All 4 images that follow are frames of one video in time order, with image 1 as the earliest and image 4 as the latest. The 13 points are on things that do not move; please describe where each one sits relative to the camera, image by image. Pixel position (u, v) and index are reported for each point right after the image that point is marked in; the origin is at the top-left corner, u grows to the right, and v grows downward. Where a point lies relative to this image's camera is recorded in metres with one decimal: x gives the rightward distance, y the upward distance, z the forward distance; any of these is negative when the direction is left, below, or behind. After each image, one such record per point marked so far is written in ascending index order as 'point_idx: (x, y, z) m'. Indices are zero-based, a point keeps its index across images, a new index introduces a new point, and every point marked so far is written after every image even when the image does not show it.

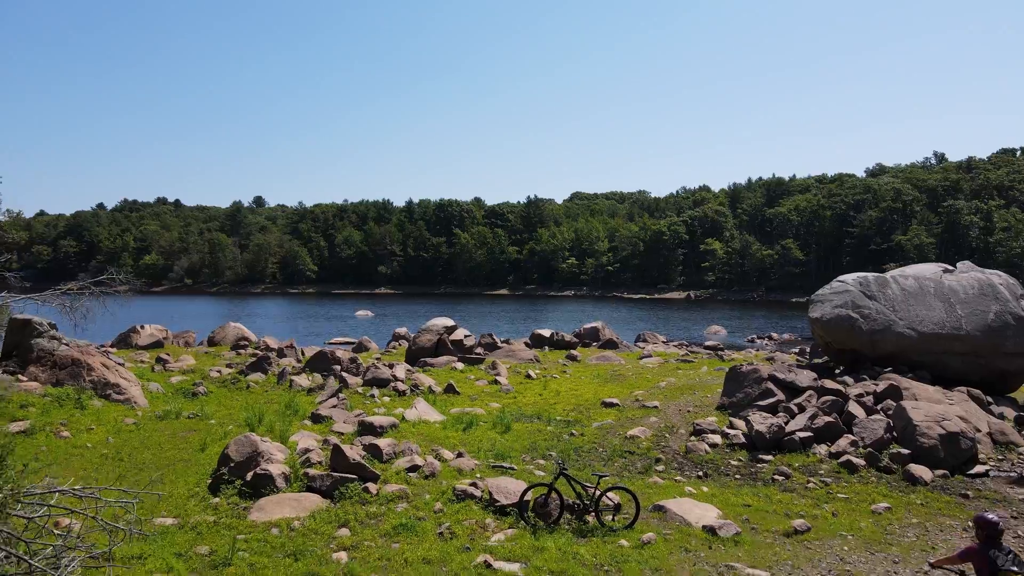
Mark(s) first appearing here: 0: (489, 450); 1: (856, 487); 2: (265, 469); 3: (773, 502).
0: (-0.7, -5.3, +19.9) m
1: (+9.6, -5.5, +17.0) m
2: (-5.7, -4.2, +14.1) m
3: (+6.7, -5.5, +15.7) m
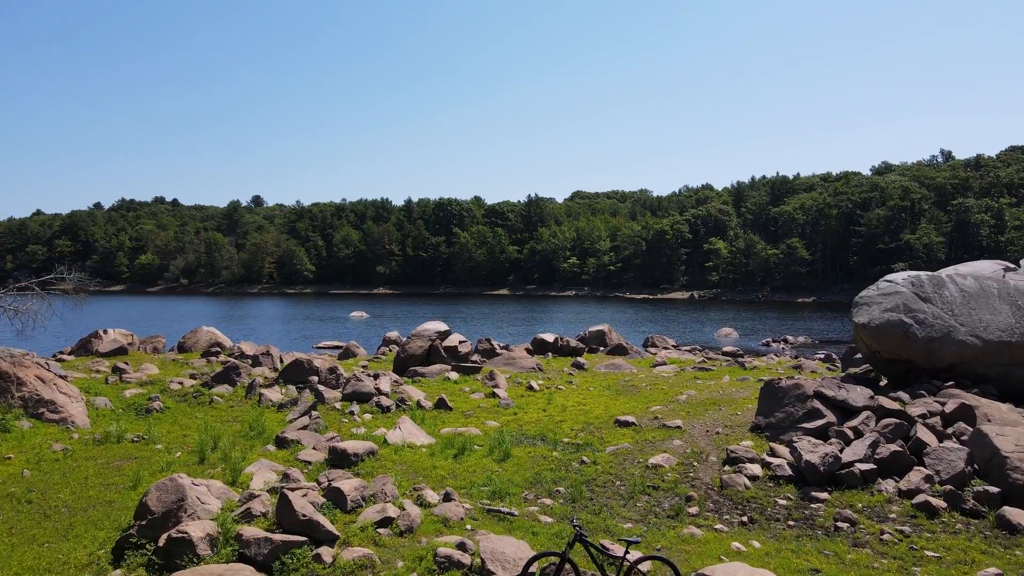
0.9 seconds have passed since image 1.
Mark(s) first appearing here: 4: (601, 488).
0: (-0.8, -5.4, +16.4) m
1: (+9.5, -5.6, +13.5) m
2: (-5.7, -4.2, +10.7) m
3: (+6.7, -5.6, +12.3) m
4: (+2.5, -5.5, +16.9) m
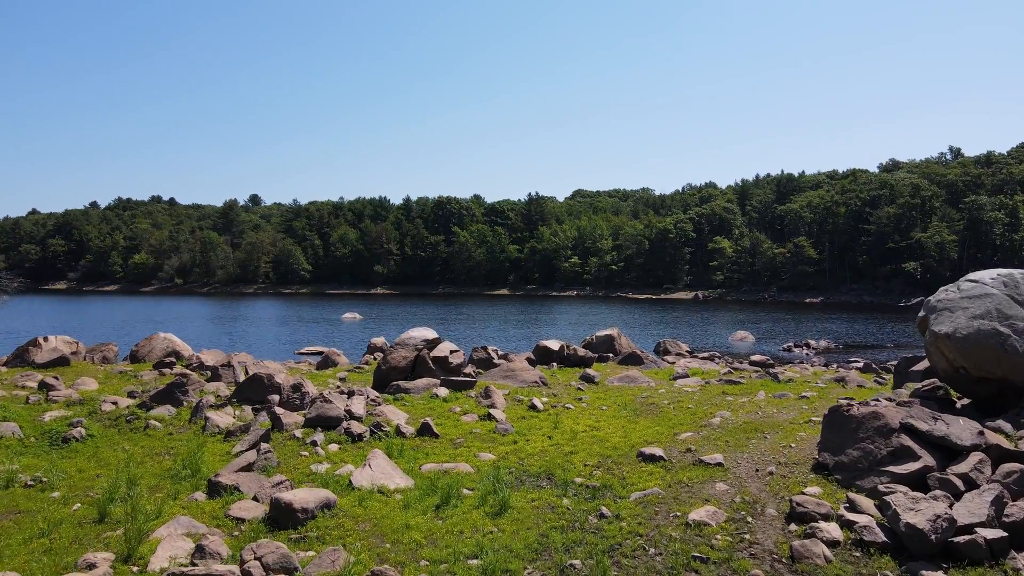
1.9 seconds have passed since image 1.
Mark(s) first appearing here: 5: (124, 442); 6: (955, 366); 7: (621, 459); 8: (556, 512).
0: (-0.8, -5.4, +12.1) m
1: (+9.5, -5.6, +9.1) m
2: (-5.8, -4.3, +6.3) m
3: (+6.7, -5.6, +7.9) m
4: (+2.4, -5.6, +12.6) m
5: (-12.4, -4.9, +19.6) m
6: (+13.7, -2.4, +19.0) m
7: (+3.3, -5.2, +18.5) m
8: (+1.1, -5.5, +14.9) m
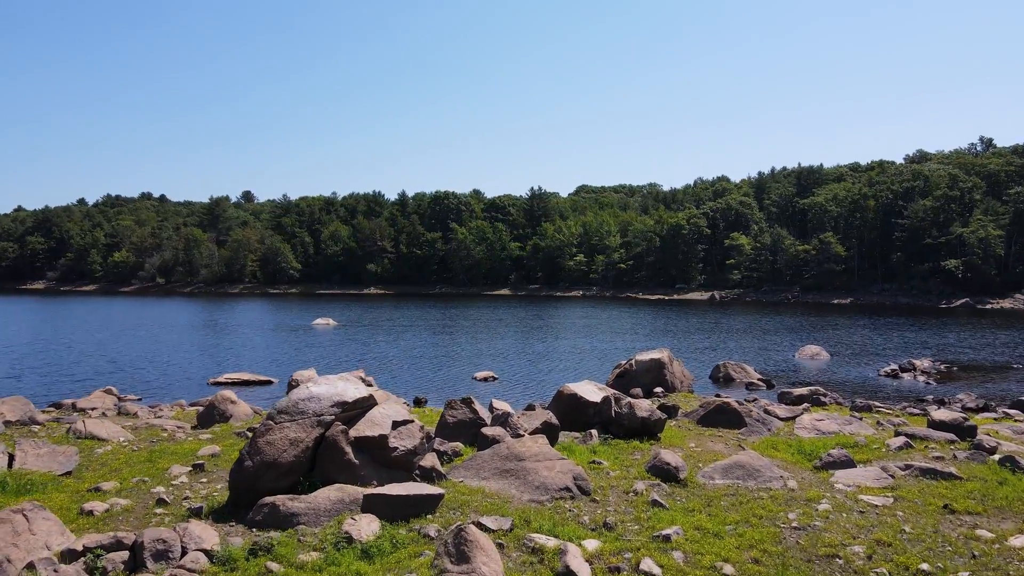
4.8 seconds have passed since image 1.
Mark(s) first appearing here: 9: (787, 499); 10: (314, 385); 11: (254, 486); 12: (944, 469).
0: (-0.7, -5.6, -1.8) m
1: (+9.6, -5.8, -4.7) m
2: (-5.7, -4.5, -7.5) m
3: (+6.8, -5.8, -6.0) m
4: (+2.5, -5.8, -1.3) m
5: (-12.3, -5.1, +5.7) m
6: (+13.8, -2.6, +5.1) m
7: (+3.4, -5.3, +4.6) m
8: (+1.2, -5.6, +1.1) m
9: (+6.2, -4.6, +13.9) m
10: (-4.5, -2.4, +14.3) m
11: (-5.3, -4.1, +12.7) m
12: (+11.1, -4.6, +16.0) m
